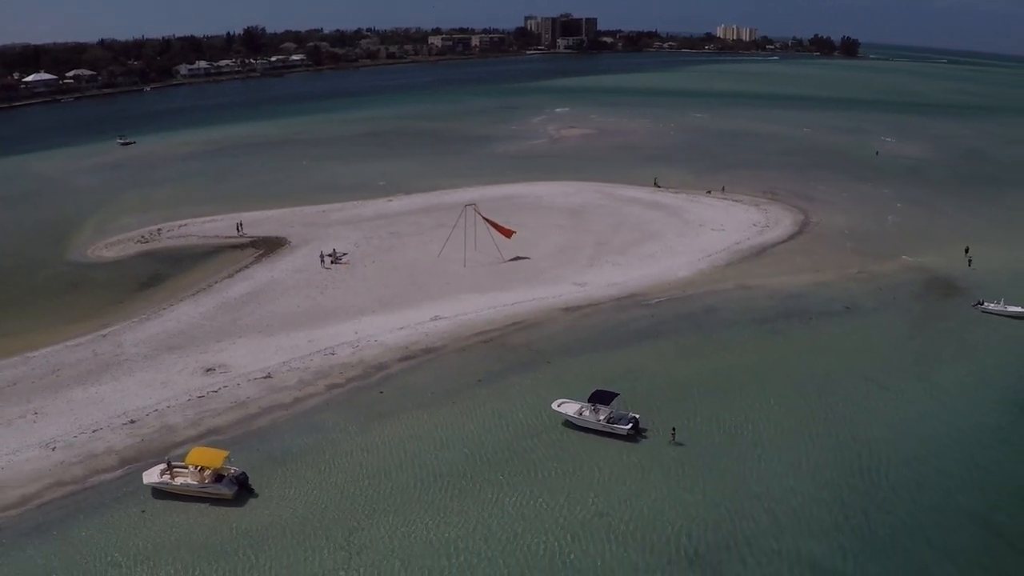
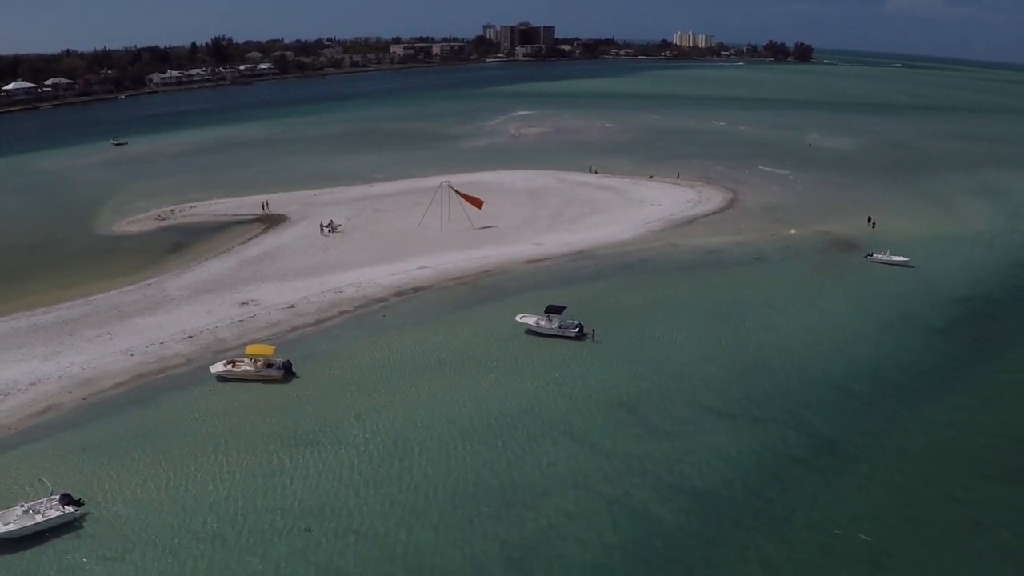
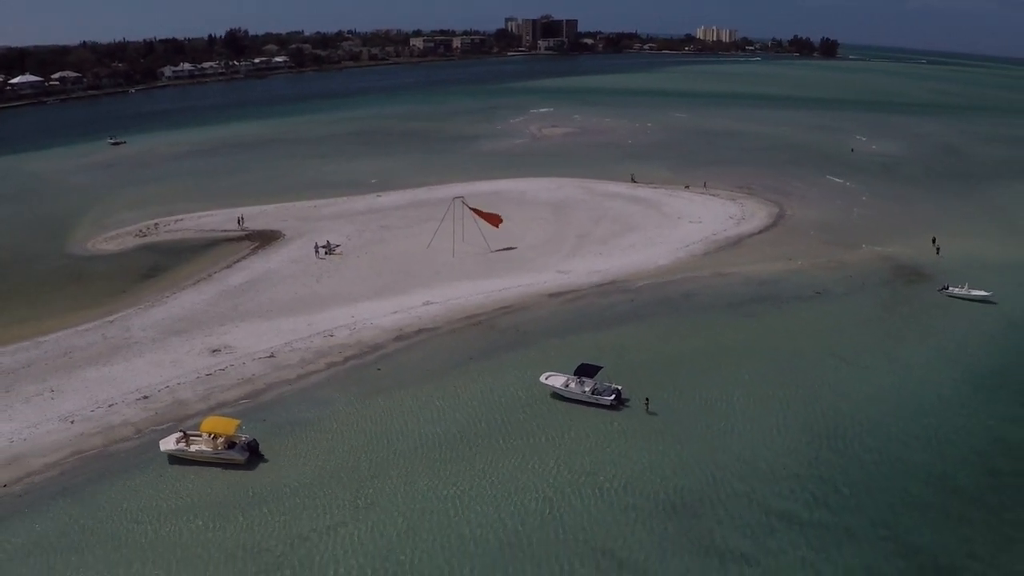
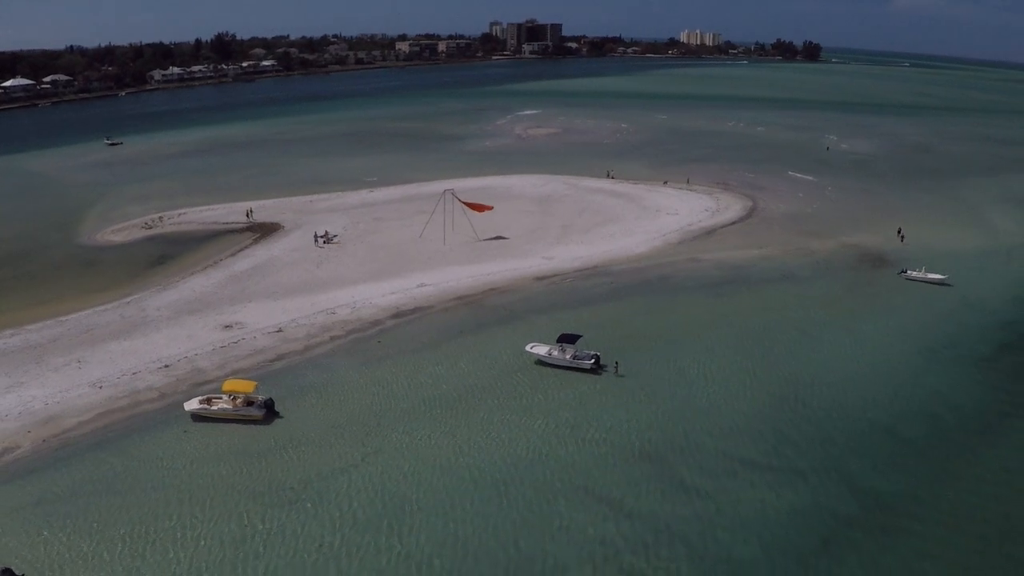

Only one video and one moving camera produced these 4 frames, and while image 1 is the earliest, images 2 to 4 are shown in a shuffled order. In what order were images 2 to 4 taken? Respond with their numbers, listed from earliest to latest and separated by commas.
3, 4, 2
